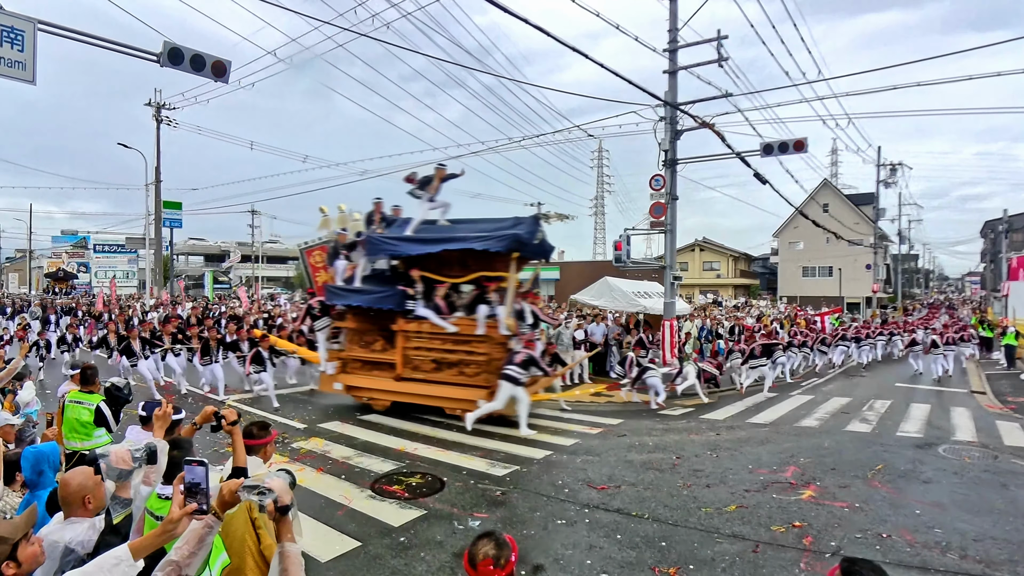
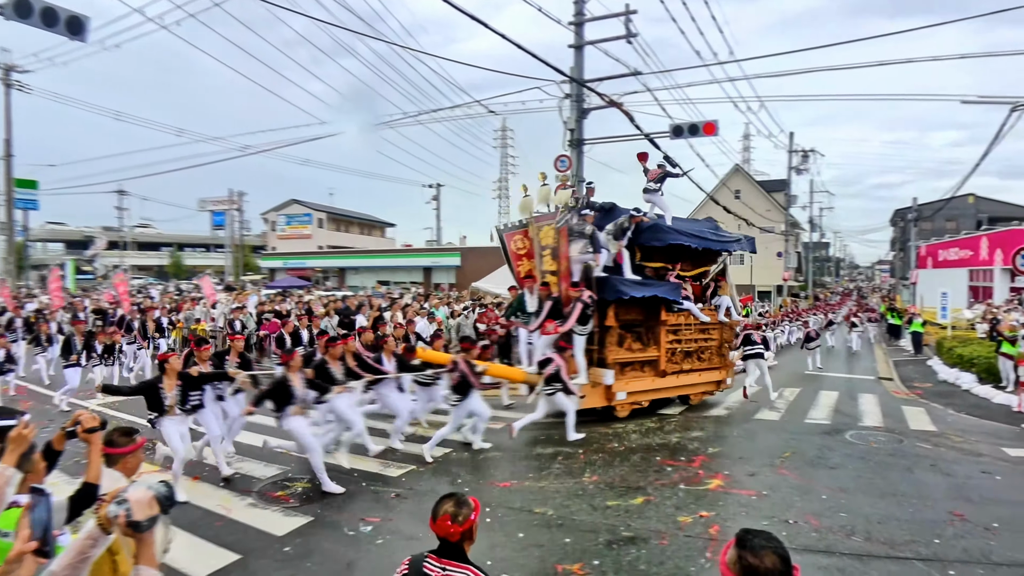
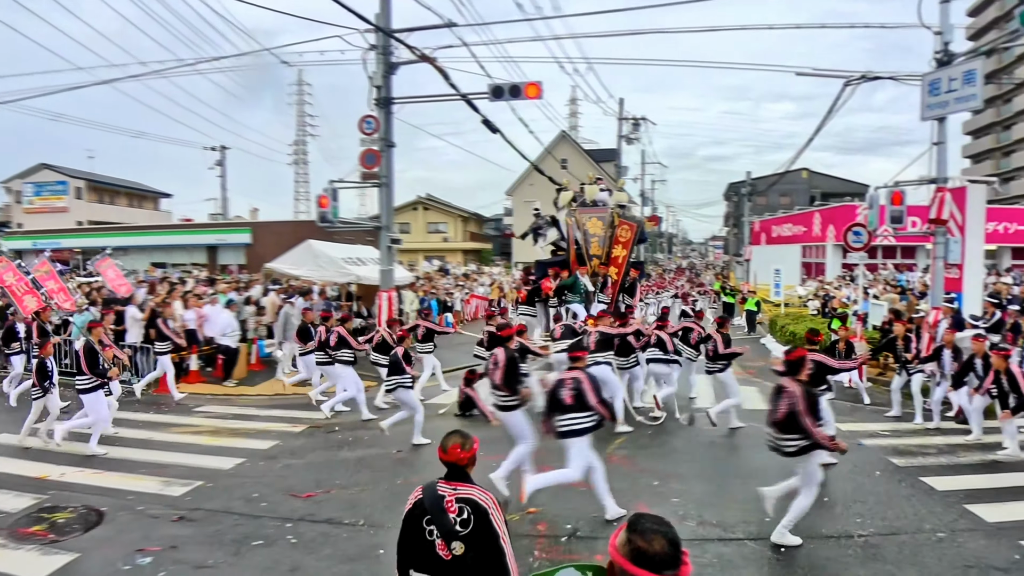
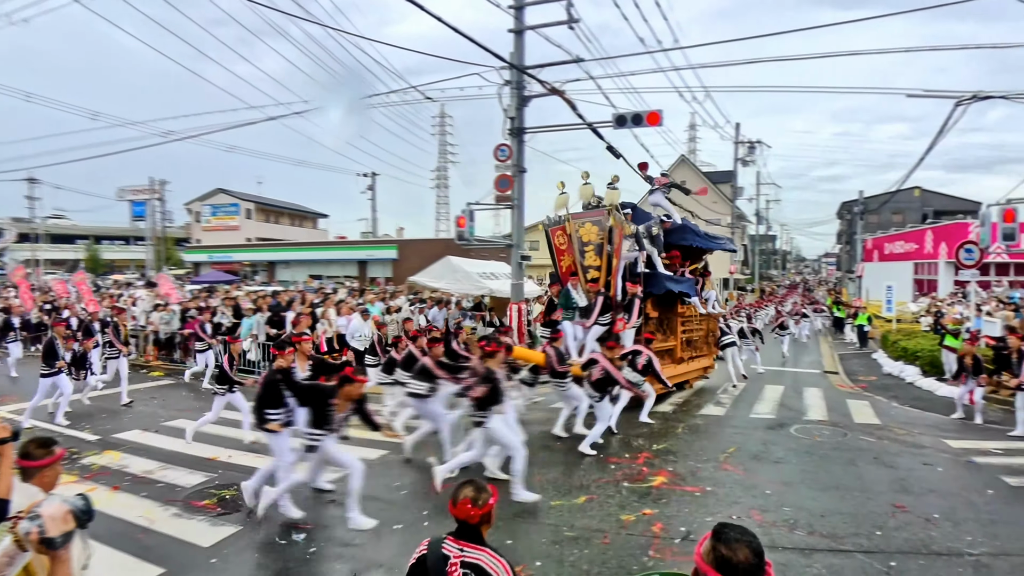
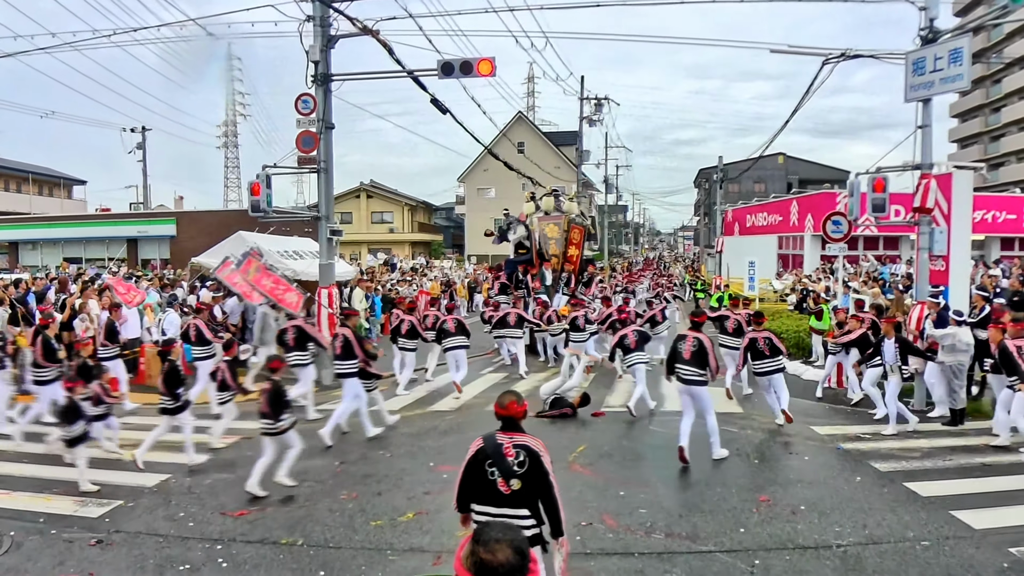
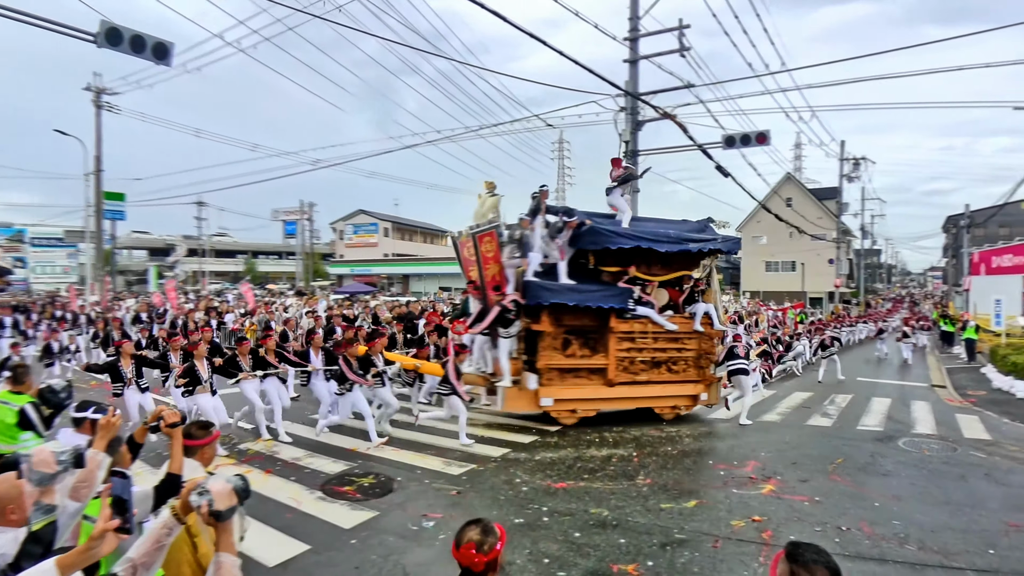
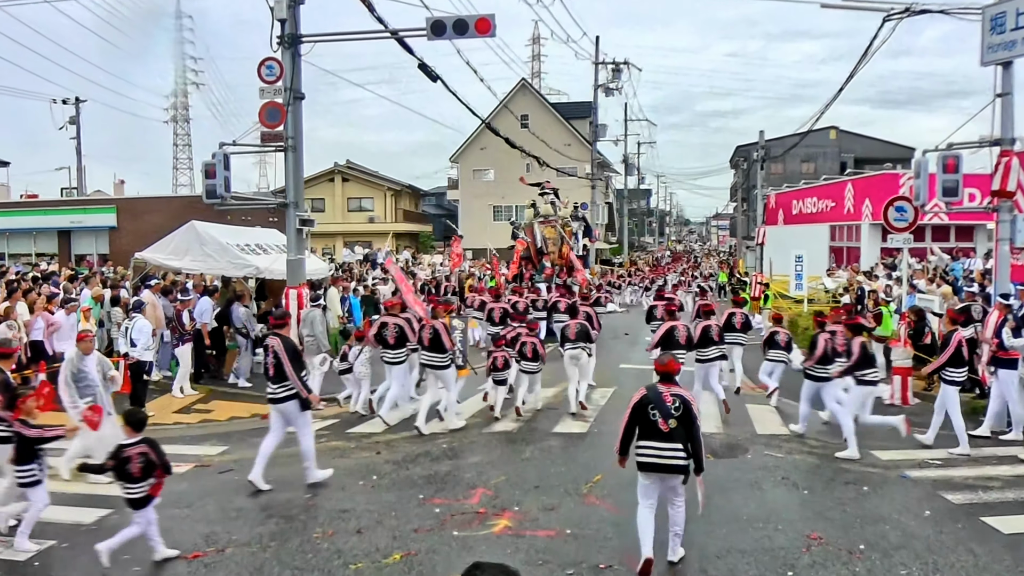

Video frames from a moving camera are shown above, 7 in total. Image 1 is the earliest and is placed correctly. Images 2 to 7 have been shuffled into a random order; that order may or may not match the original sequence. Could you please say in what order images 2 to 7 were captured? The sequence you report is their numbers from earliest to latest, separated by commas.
6, 2, 4, 3, 5, 7
